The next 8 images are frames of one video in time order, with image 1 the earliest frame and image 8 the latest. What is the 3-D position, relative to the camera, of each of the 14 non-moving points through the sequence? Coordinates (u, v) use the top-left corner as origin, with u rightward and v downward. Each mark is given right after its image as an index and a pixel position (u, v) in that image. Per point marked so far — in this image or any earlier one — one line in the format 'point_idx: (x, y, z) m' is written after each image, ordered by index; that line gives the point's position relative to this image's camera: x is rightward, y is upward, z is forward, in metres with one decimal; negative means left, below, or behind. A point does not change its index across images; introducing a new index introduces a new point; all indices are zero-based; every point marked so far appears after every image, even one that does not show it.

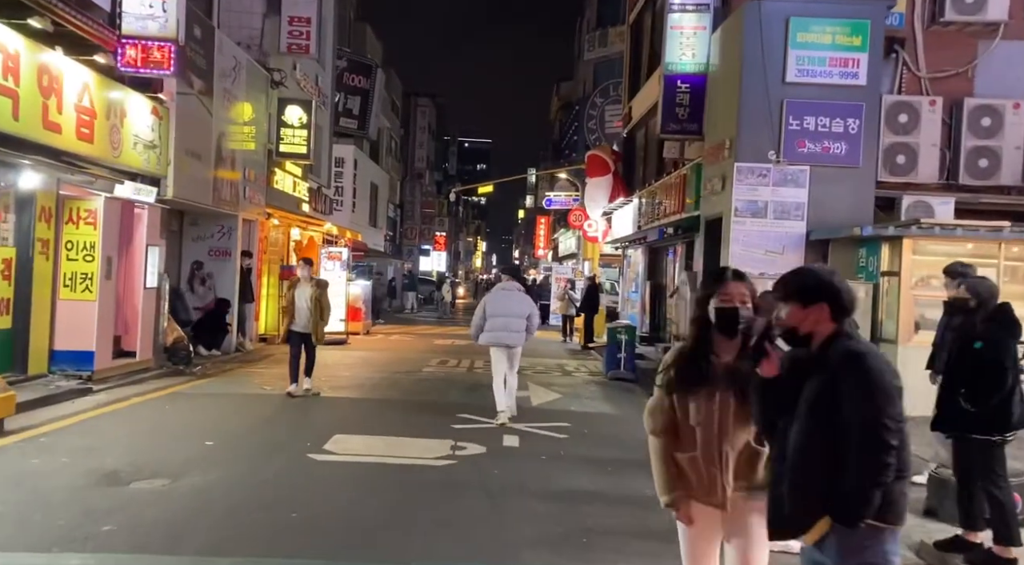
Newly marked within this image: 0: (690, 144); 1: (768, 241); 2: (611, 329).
0: (+3.4, +2.6, +17.6) m
1: (+3.8, +0.6, +13.7) m
2: (+1.7, -0.8, +16.2) m
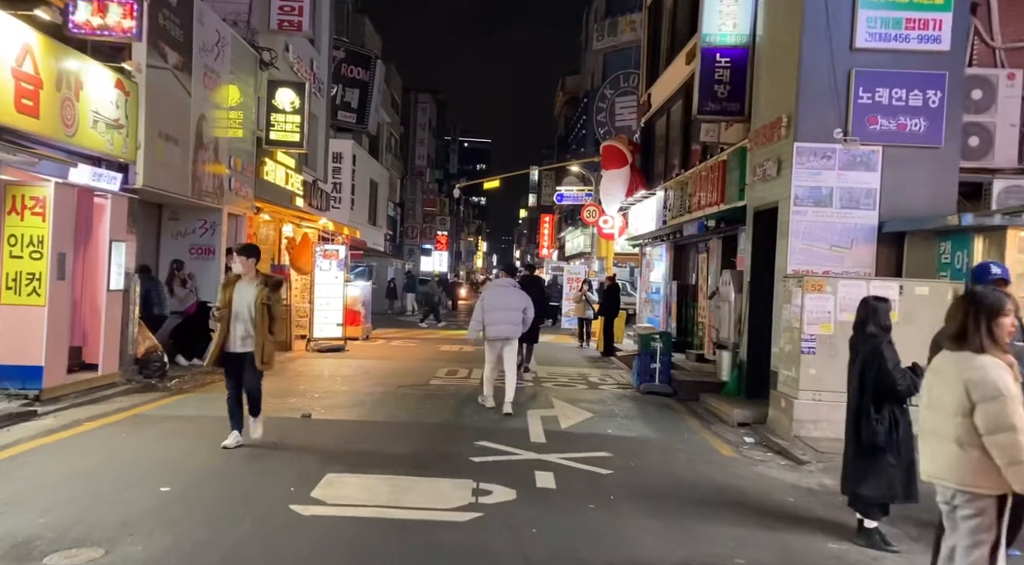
0: (+3.7, +2.6, +15.7) m
1: (+4.1, +0.6, +11.7) m
2: (+2.0, -0.8, +14.3) m
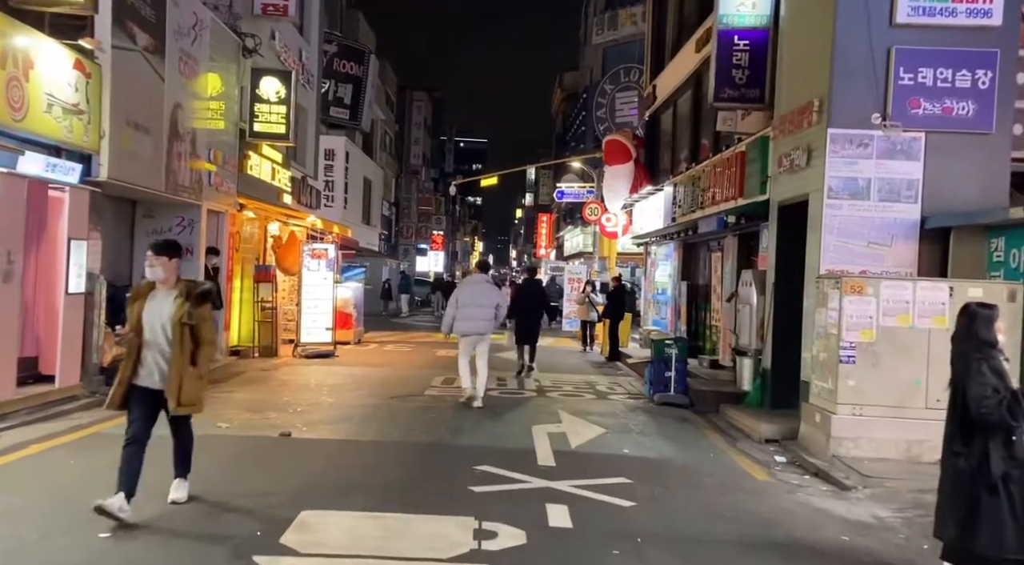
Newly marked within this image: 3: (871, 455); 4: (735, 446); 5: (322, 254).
0: (+3.7, +2.6, +14.5) m
1: (+4.1, +0.6, +10.6) m
2: (+2.1, -0.8, +13.1) m
3: (+3.7, -1.8, +9.6) m
4: (+2.5, -1.8, +10.4) m
5: (-3.8, +0.6, +18.5) m
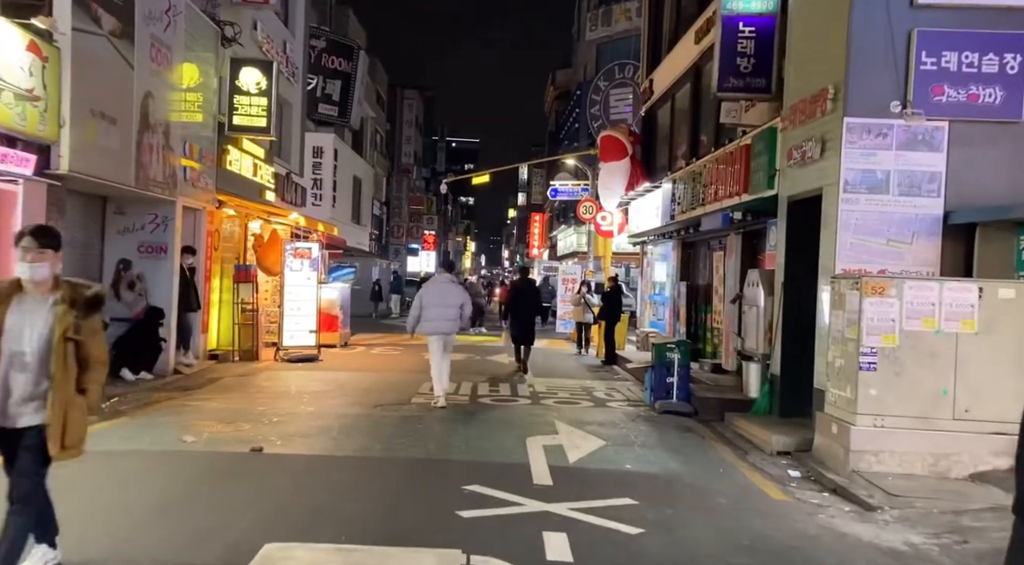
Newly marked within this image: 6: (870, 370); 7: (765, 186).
0: (+3.6, +2.6, +13.8) m
1: (+4.0, +0.6, +9.9) m
2: (+2.0, -0.8, +12.4) m
3: (+3.6, -1.8, +8.8) m
4: (+2.4, -1.8, +9.7) m
5: (-4.0, +0.5, +17.7) m
6: (+3.4, -0.8, +8.9) m
7: (+3.4, +1.3, +12.4) m
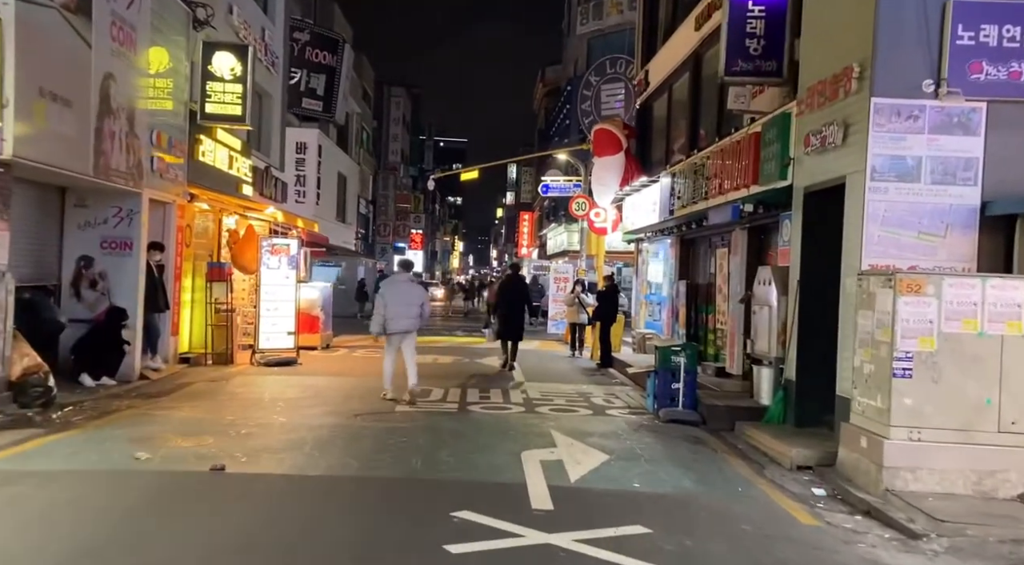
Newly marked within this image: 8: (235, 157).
0: (+3.5, +2.6, +12.9) m
1: (+4.0, +0.6, +9.0) m
2: (+1.9, -0.8, +11.4) m
3: (+3.6, -1.8, +7.9) m
4: (+2.4, -1.8, +8.8) m
5: (-4.1, +0.6, +16.7) m
6: (+3.4, -0.8, +8.0) m
7: (+3.3, +1.3, +11.5) m
8: (-5.4, +2.4, +18.0) m
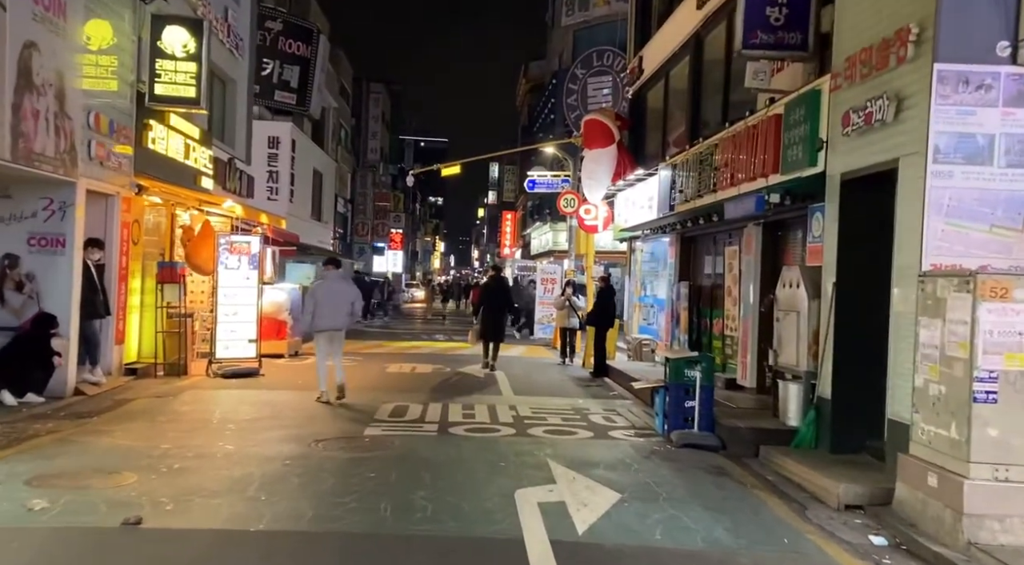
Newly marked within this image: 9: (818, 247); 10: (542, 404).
0: (+3.3, +2.6, +11.4) m
1: (+3.9, +0.6, +7.5) m
2: (+1.7, -0.8, +9.9) m
3: (+3.5, -1.8, +6.4) m
4: (+2.3, -1.8, +7.2) m
5: (-4.4, +0.5, +15.0) m
6: (+3.3, -0.8, +6.5) m
7: (+3.2, +1.3, +10.0) m
8: (-5.6, +2.4, +16.3) m
9: (+3.2, +0.4, +9.9) m
10: (+0.4, -1.7, +12.6) m
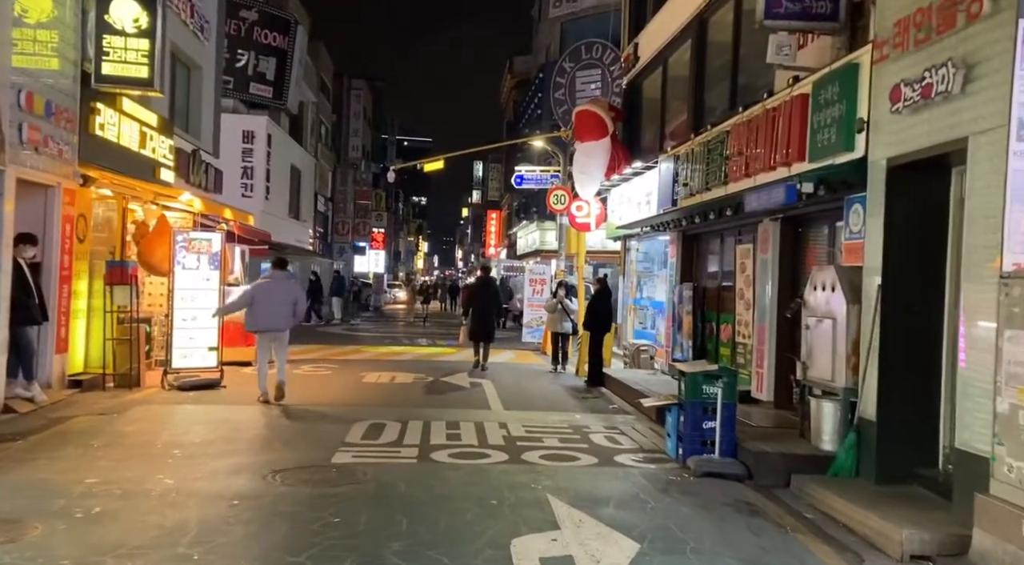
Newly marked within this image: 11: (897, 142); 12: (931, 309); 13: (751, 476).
0: (+3.2, +2.6, +10.1) m
1: (+3.8, +0.6, +6.2) m
2: (+1.7, -0.9, +8.6) m
3: (+3.5, -1.8, +5.1) m
4: (+2.3, -1.9, +5.9) m
5: (-4.5, +0.5, +13.6) m
6: (+3.3, -0.9, +5.2) m
7: (+3.1, +1.3, +8.7) m
8: (-5.8, +2.4, +14.9) m
9: (+3.2, +0.4, +8.6) m
10: (+0.3, -1.7, +11.2) m
11: (+3.2, +1.2, +7.8) m
12: (+3.6, -0.2, +7.9) m
13: (+2.1, -1.7, +8.2) m
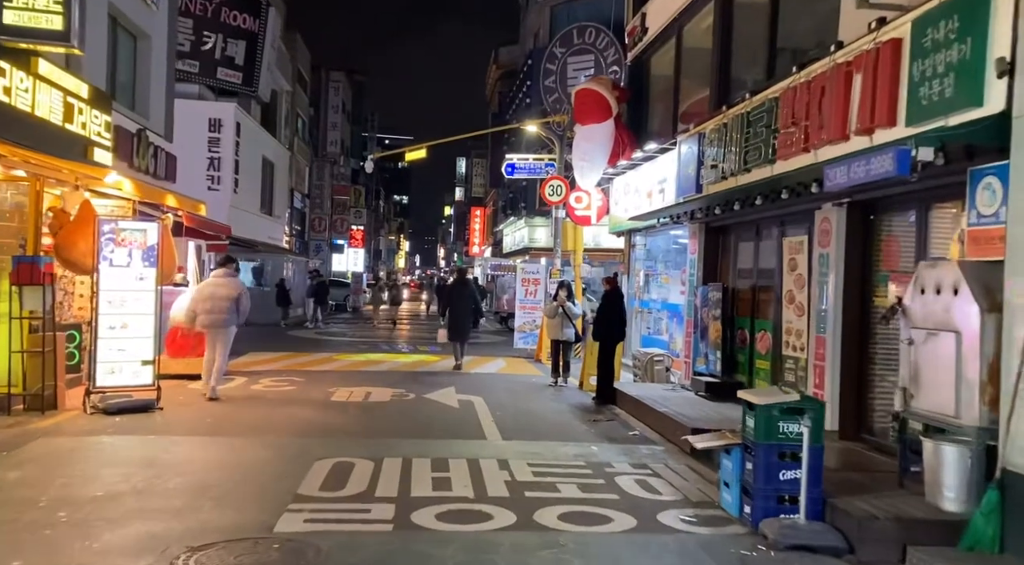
0: (+3.2, +2.6, +7.9) m
1: (+4.0, +0.6, +4.0) m
2: (+1.7, -0.9, +6.3) m
3: (+3.7, -1.8, +2.9) m
4: (+2.4, -1.9, +3.7) m
5: (-4.6, +0.5, +11.2) m
6: (+3.5, -0.9, +3.0) m
7: (+3.1, +1.3, +6.5) m
8: (-5.9, +2.4, +12.5) m
9: (+3.2, +0.4, +6.3) m
10: (+0.3, -1.7, +8.9) m
11: (+3.3, +1.2, +5.6) m
12: (+3.7, -0.2, +5.7) m
13: (+2.2, -1.7, +6.0) m
